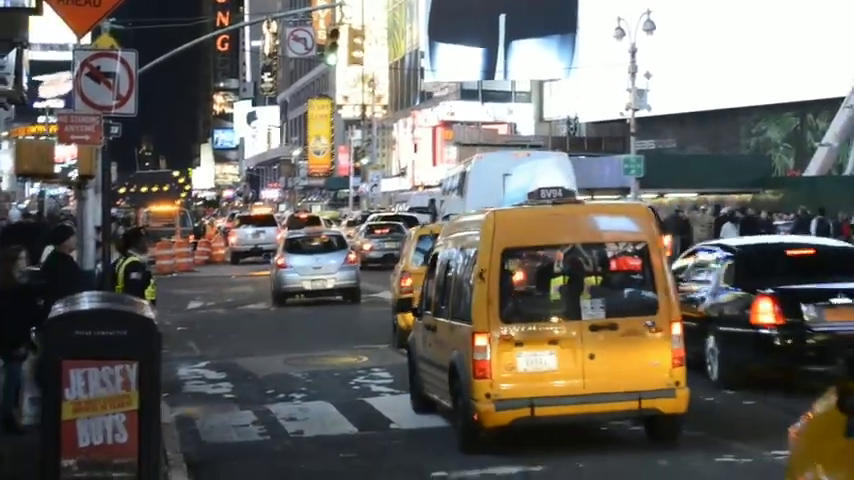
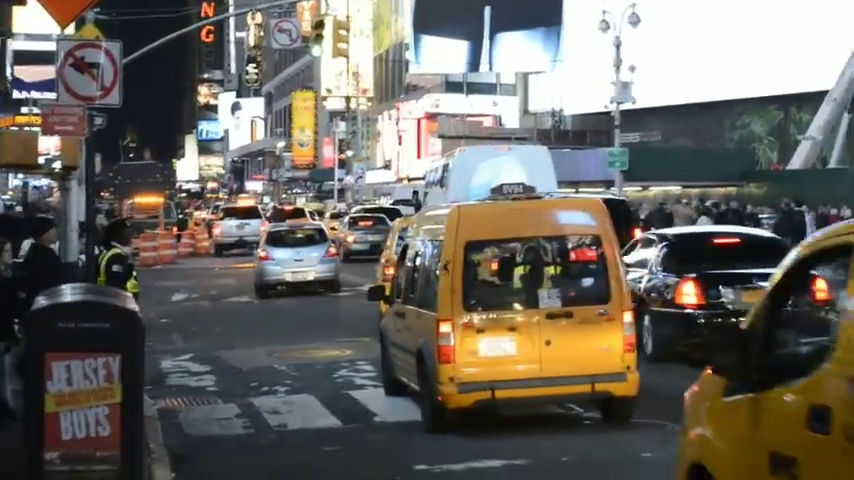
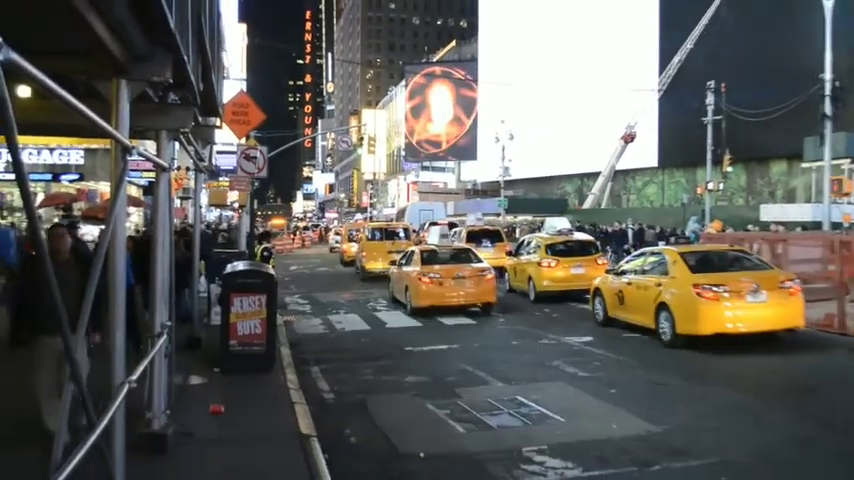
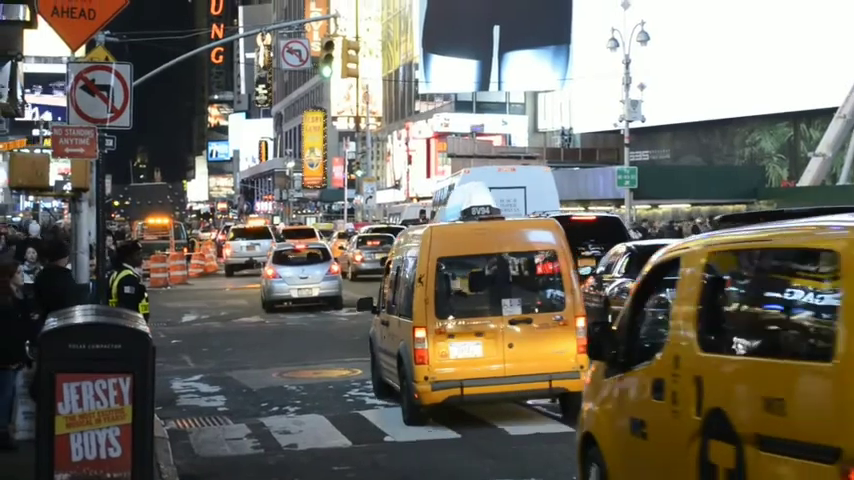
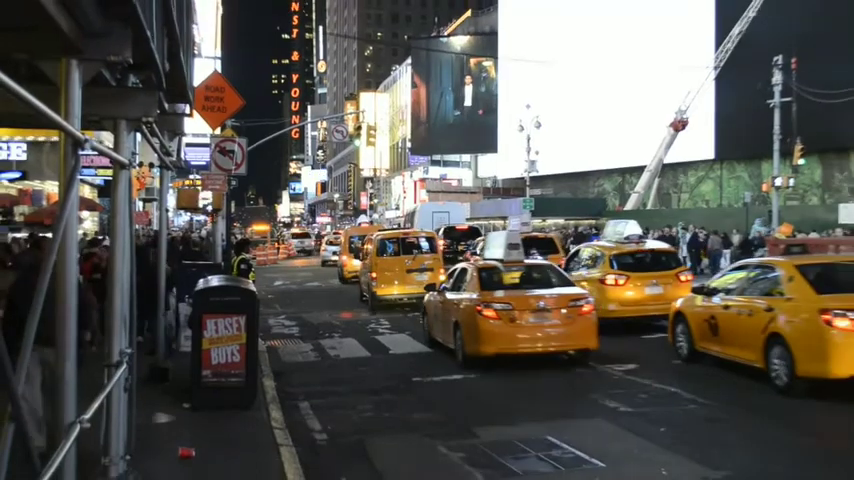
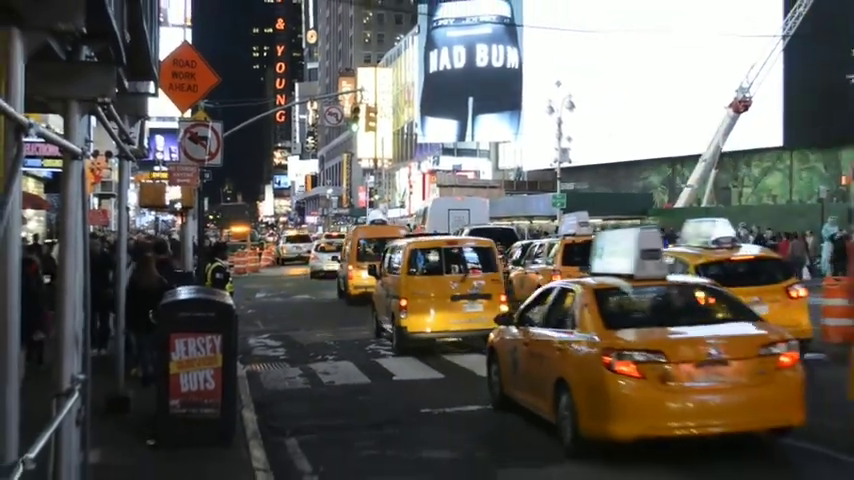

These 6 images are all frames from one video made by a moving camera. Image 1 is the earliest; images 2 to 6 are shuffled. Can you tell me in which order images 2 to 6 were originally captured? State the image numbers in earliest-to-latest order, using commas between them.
2, 4, 6, 5, 3
